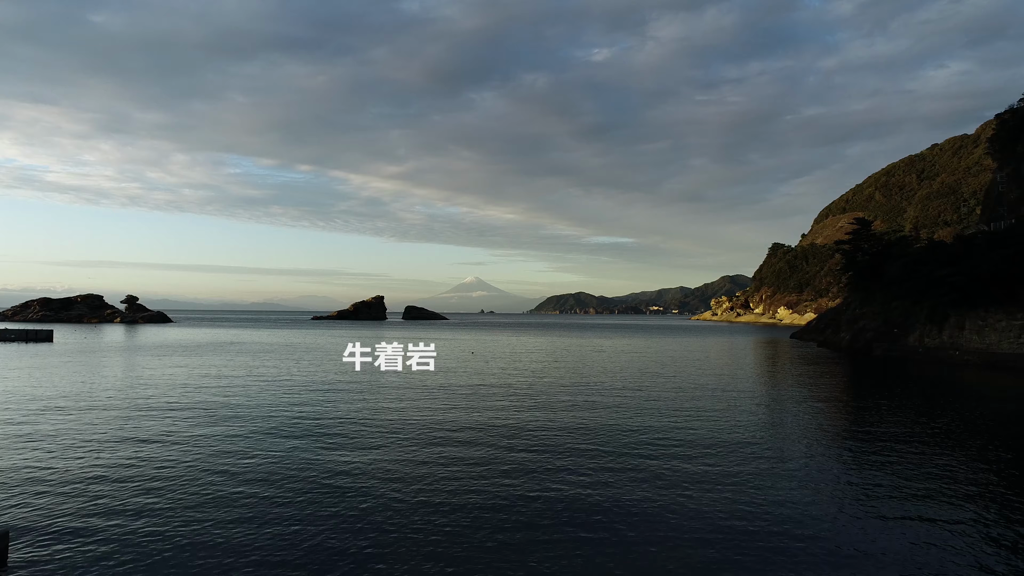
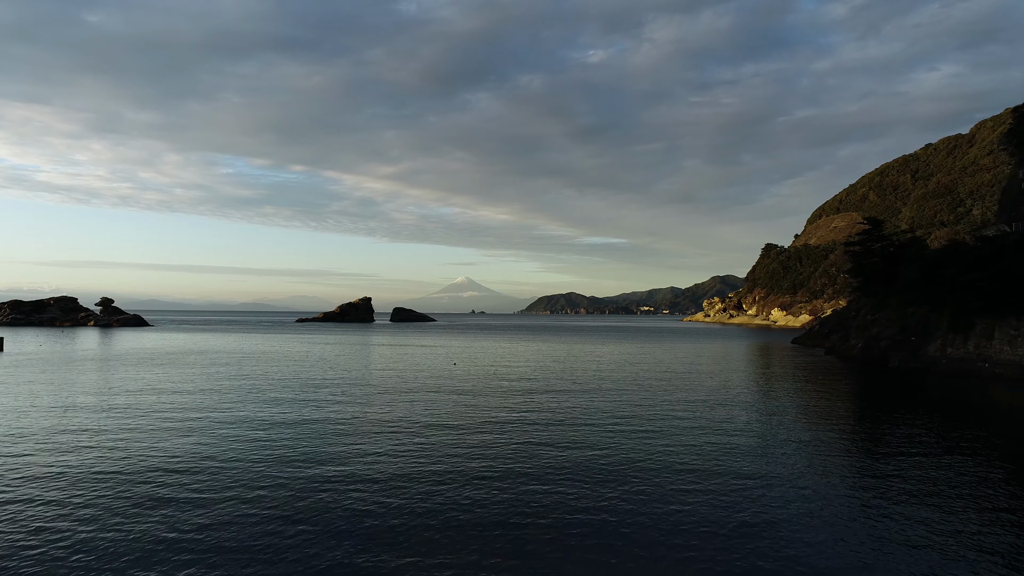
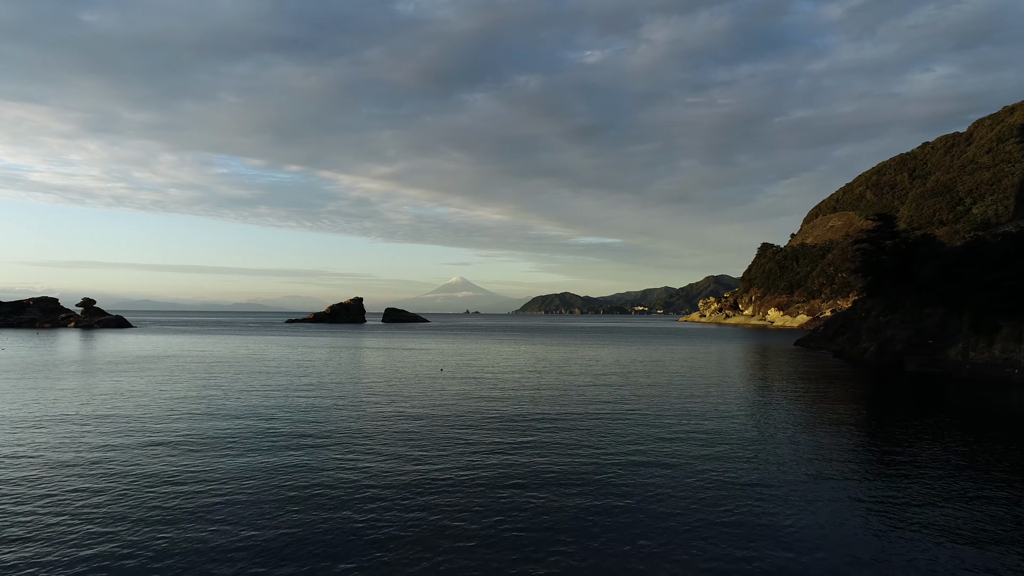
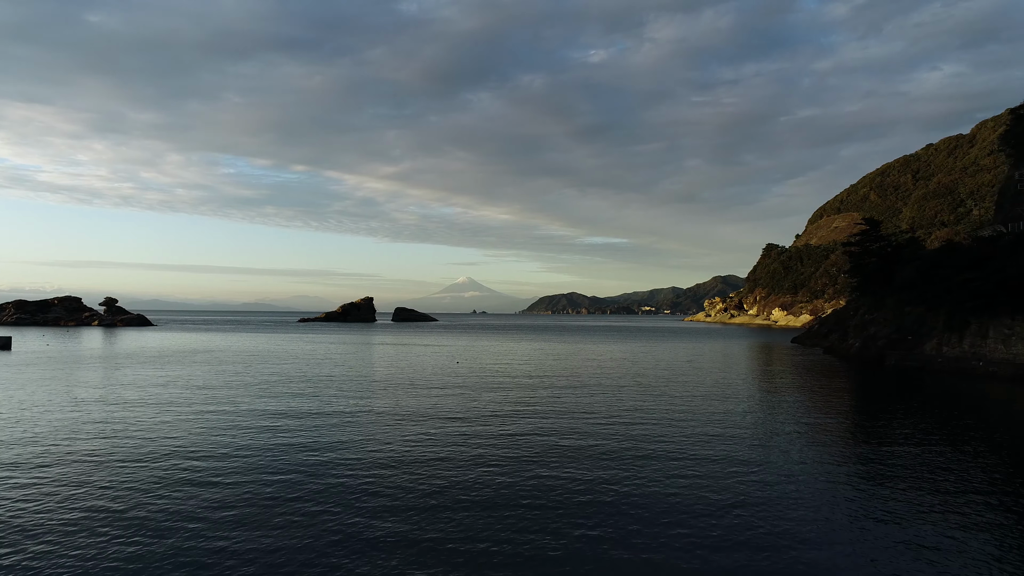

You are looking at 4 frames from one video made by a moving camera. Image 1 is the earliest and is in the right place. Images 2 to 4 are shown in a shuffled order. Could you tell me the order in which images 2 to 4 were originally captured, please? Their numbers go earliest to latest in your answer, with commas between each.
4, 2, 3
